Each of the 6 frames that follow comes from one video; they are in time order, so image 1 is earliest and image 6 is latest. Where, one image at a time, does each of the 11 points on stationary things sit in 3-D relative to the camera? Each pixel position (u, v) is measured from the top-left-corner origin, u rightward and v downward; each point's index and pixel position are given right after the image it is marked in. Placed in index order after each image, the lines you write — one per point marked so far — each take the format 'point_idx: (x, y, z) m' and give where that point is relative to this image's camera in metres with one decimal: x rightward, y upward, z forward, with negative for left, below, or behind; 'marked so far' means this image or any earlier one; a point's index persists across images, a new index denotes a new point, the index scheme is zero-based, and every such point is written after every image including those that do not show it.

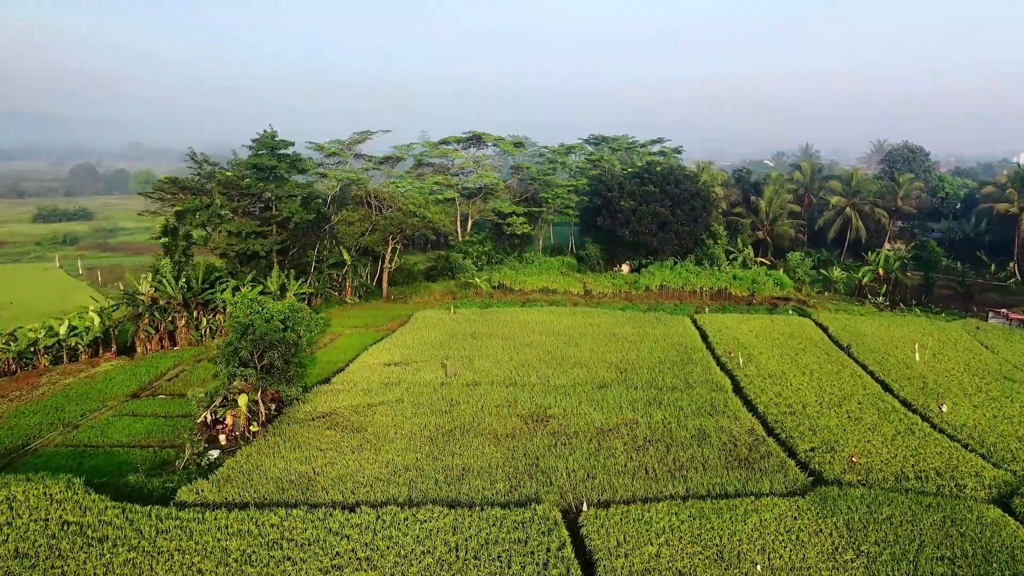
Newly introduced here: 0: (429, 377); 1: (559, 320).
0: (-1.9, -2.0, +13.0) m
1: (+1.4, -1.0, +17.4) m
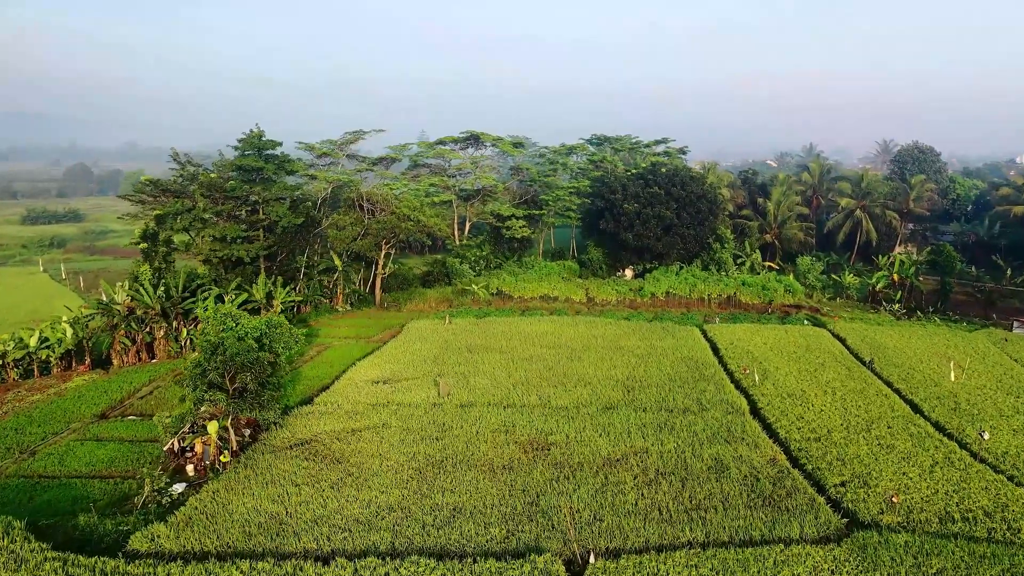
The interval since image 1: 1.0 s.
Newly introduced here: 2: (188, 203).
0: (-1.9, -2.3, +12.0) m
1: (+1.4, -1.2, +16.4) m
2: (-10.4, +2.7, +18.5) m
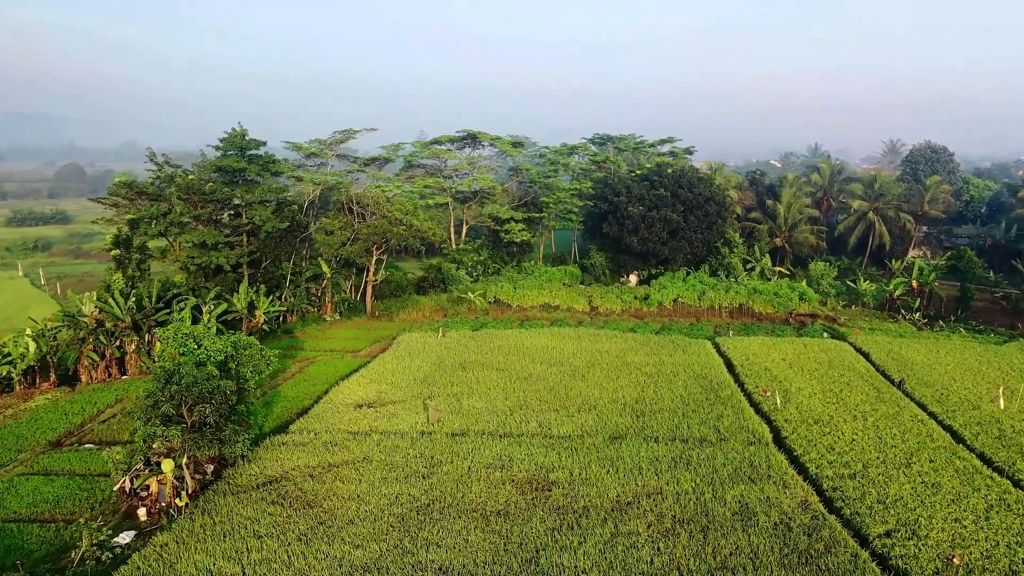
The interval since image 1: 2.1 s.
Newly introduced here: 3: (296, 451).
0: (-2.0, -2.5, +10.9) m
1: (+1.3, -1.5, +15.2) m
2: (-10.4, +2.5, +17.3) m
3: (-3.7, -2.8, +9.8) m
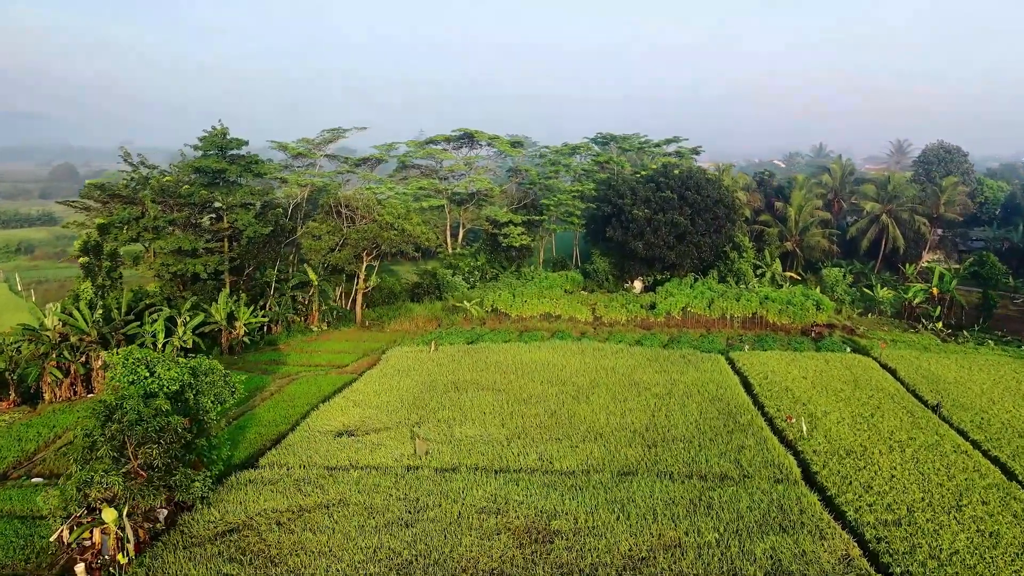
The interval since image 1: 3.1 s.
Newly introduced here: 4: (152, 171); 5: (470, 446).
0: (-2.0, -2.8, +9.7) m
1: (+1.3, -1.8, +14.1) m
2: (-10.5, +2.2, +16.2) m
3: (-3.7, -3.1, +8.7) m
4: (-10.7, +3.5, +17.2) m
5: (-0.7, -2.7, +10.0) m
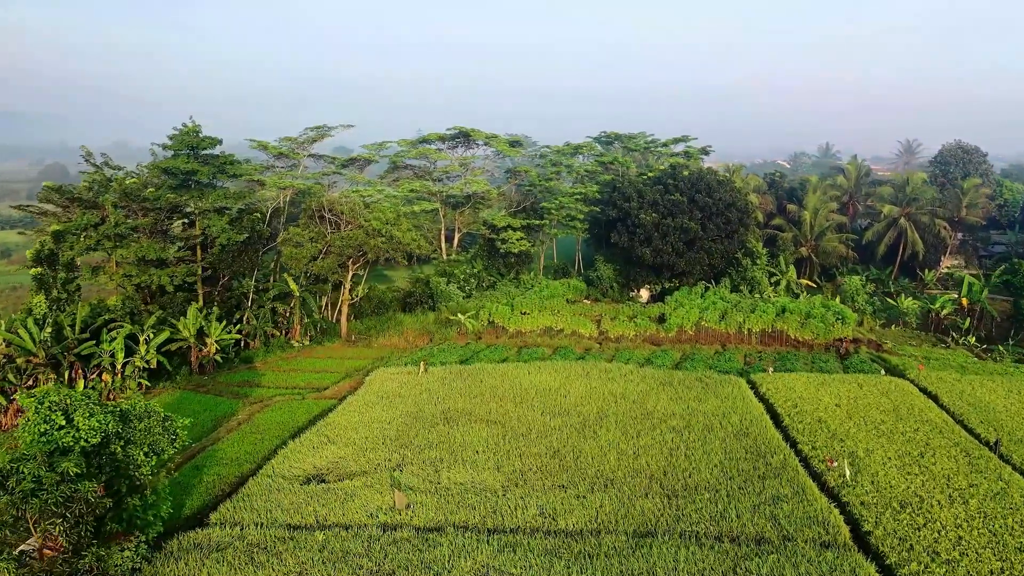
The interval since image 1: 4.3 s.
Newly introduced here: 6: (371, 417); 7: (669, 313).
0: (-2.1, -3.2, +8.2) m
1: (+1.2, -2.1, +12.6) m
2: (-10.5, +1.8, +14.7) m
3: (-3.8, -3.4, +7.2) m
4: (-10.8, +3.1, +15.7) m
5: (-0.8, -3.1, +8.5) m
6: (-2.8, -2.5, +11.3) m
7: (+4.9, -0.7, +17.9) m
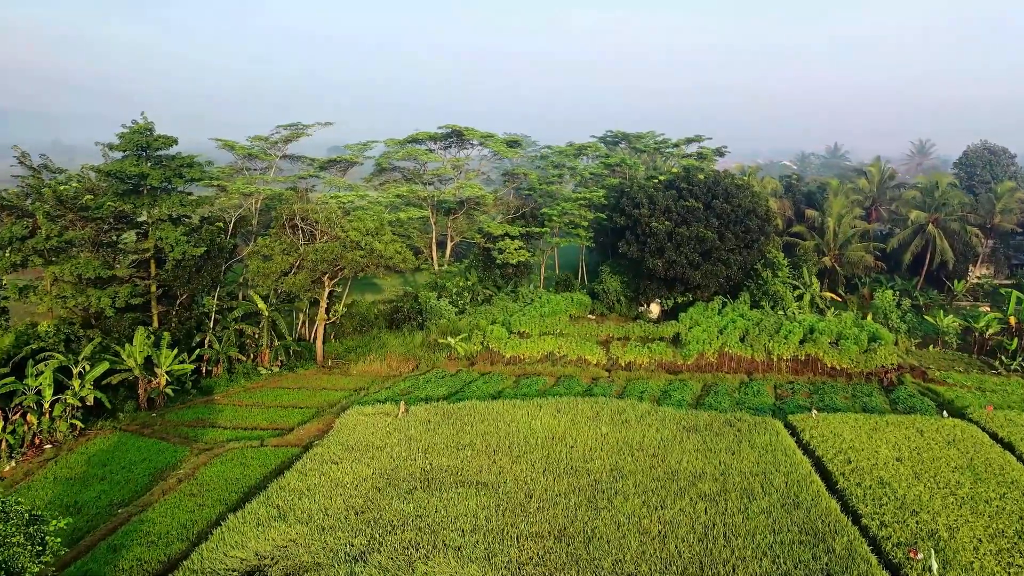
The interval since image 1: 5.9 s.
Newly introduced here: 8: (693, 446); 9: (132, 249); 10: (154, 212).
0: (-2.1, -3.7, +6.2) m
1: (+1.1, -2.7, +10.6) m
2: (-10.6, +1.3, +12.7) m
3: (-3.9, -3.9, +5.2) m
4: (-10.9, +2.6, +13.7) m
5: (-0.9, -3.6, +6.5) m
6: (-2.9, -3.1, +9.3) m
7: (+4.8, -1.3, +15.9) m
8: (+3.2, -2.8, +10.2) m
9: (-9.1, +0.9, +13.7) m
10: (-8.6, +1.8, +13.8) m
